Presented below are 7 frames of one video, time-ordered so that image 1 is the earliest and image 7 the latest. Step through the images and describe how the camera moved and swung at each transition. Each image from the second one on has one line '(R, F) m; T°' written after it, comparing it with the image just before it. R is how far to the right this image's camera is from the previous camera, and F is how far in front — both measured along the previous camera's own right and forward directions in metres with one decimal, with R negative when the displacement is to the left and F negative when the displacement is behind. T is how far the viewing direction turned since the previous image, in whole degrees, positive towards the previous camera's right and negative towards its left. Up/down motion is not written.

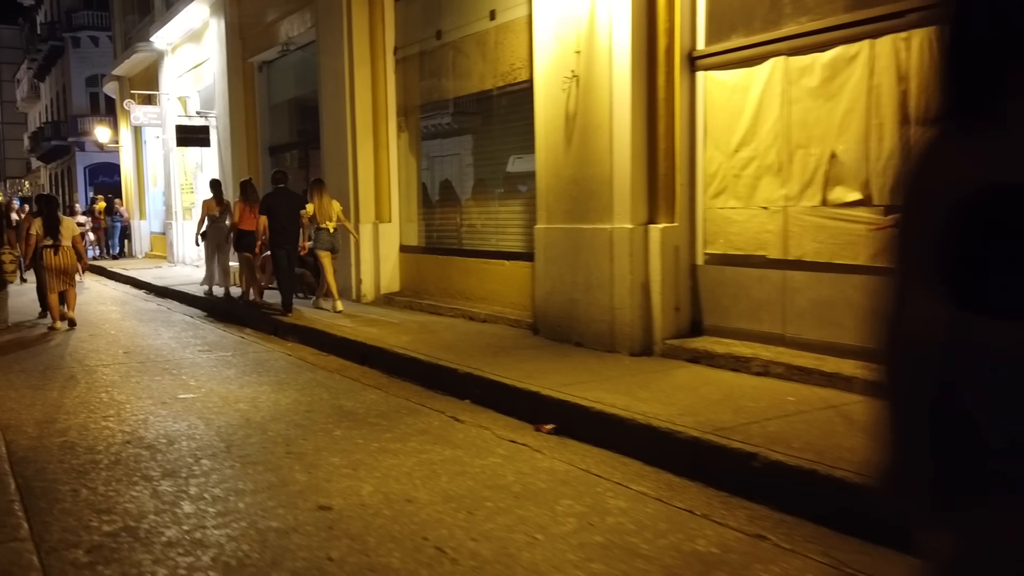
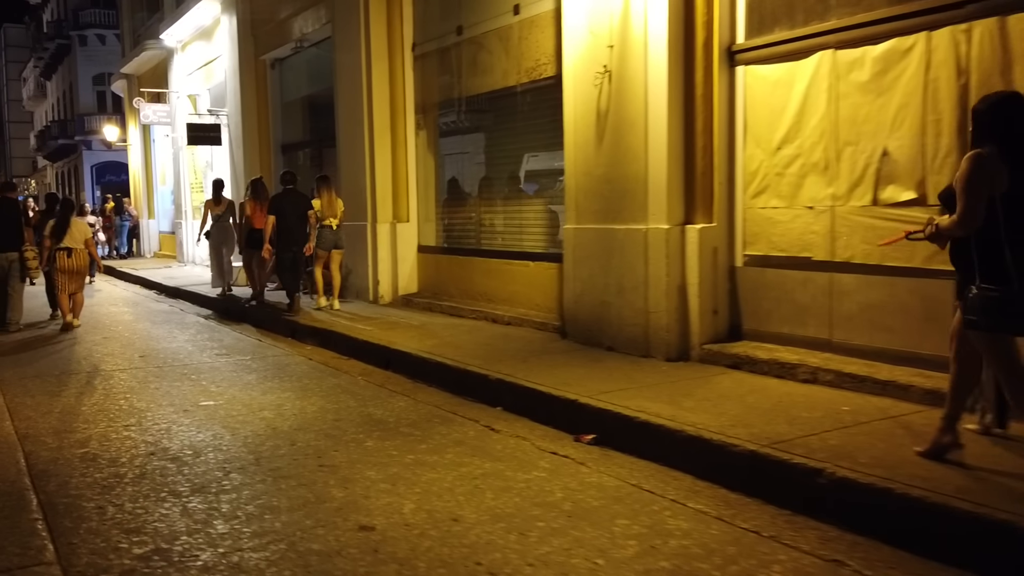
(-0.2, +0.3) m; 0°
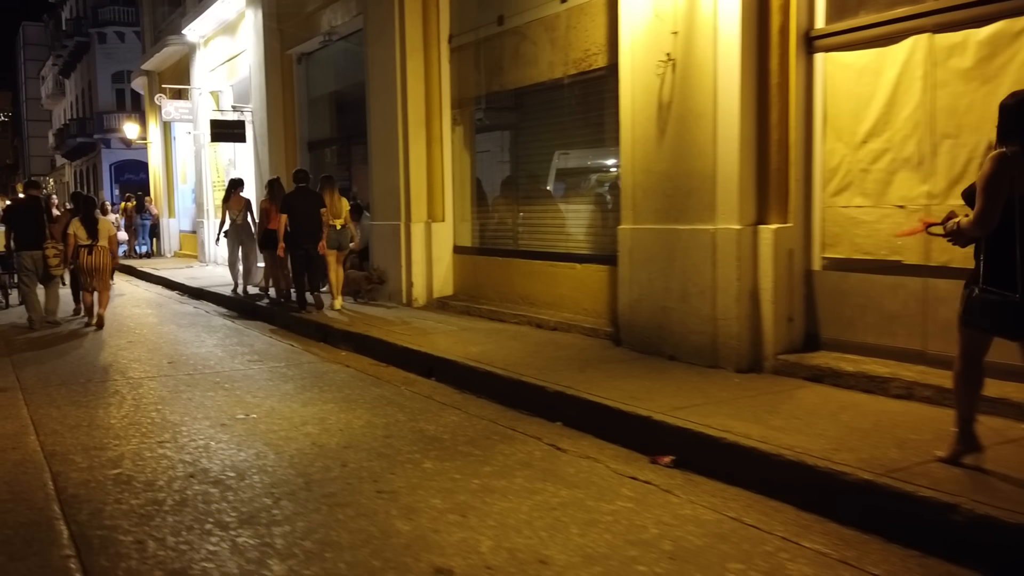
(-0.3, +0.5) m; -1°
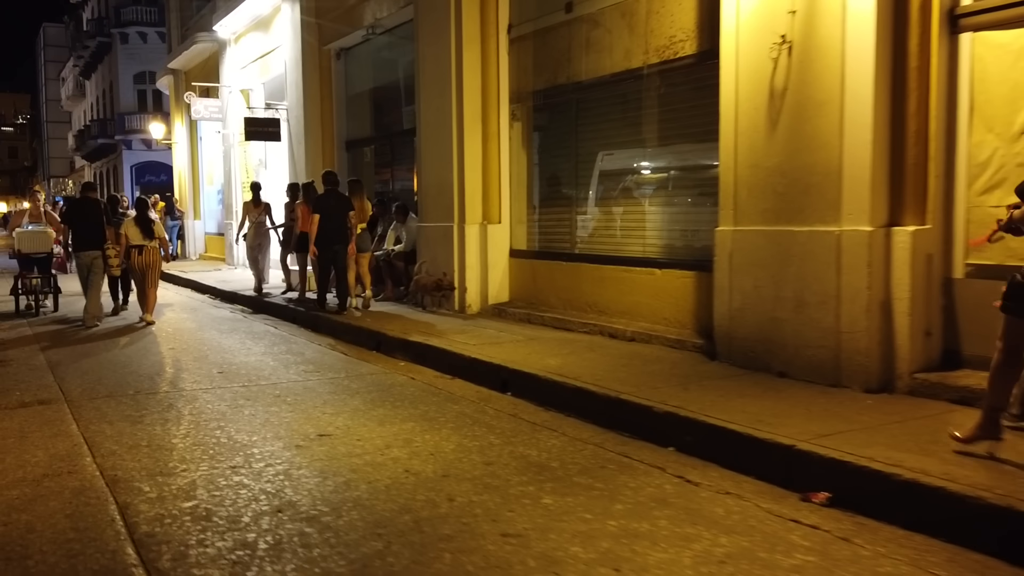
(-0.5, +0.7) m; -1°
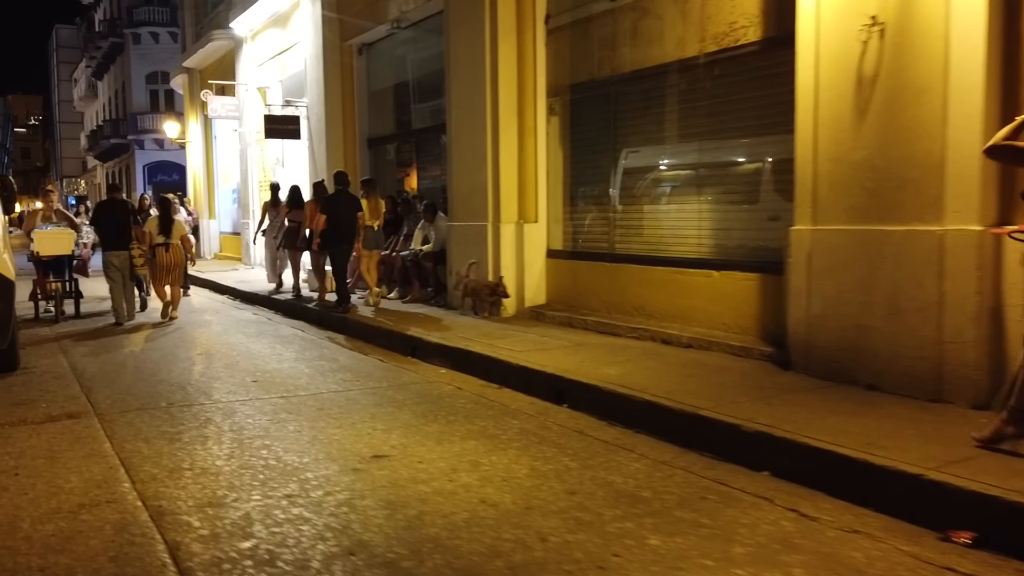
(-0.3, +0.5) m; 0°
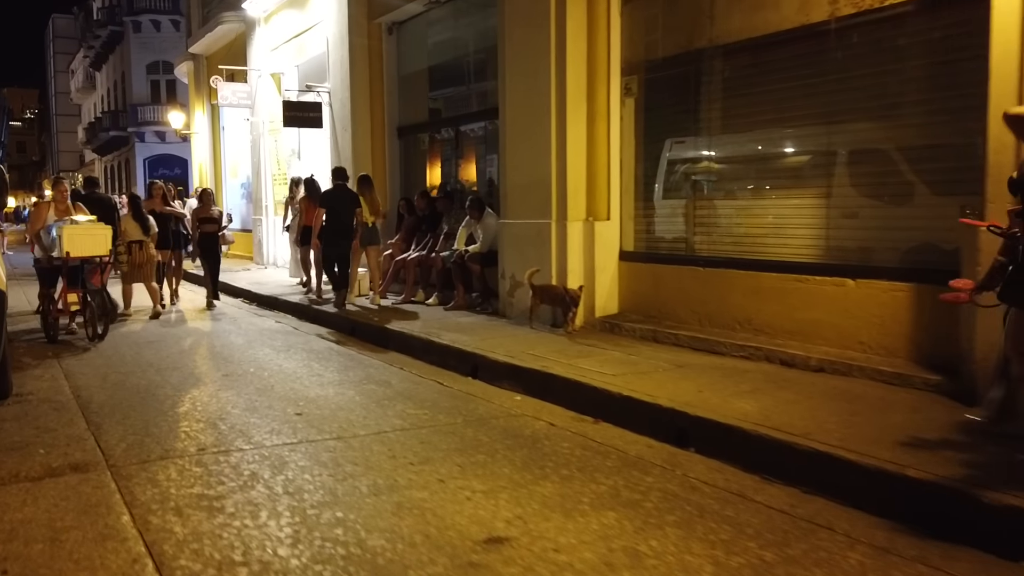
(-0.6, +1.4) m; 0°
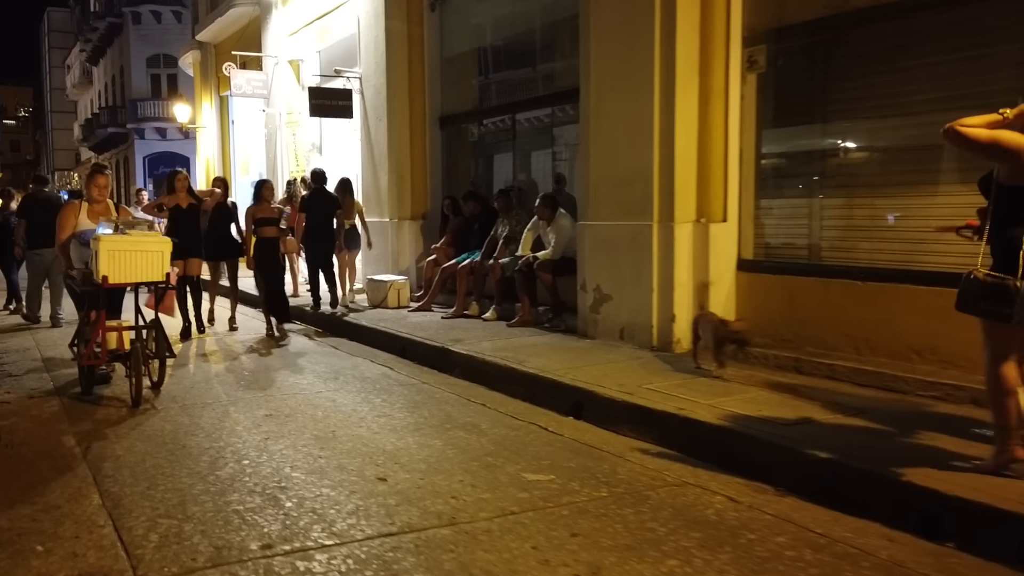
(-0.7, +1.6) m; 0°
